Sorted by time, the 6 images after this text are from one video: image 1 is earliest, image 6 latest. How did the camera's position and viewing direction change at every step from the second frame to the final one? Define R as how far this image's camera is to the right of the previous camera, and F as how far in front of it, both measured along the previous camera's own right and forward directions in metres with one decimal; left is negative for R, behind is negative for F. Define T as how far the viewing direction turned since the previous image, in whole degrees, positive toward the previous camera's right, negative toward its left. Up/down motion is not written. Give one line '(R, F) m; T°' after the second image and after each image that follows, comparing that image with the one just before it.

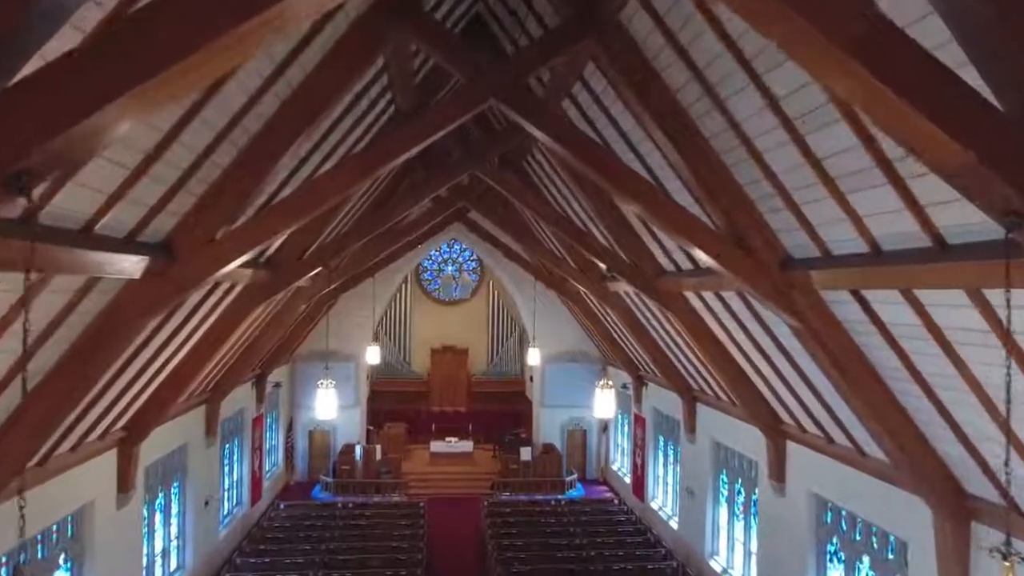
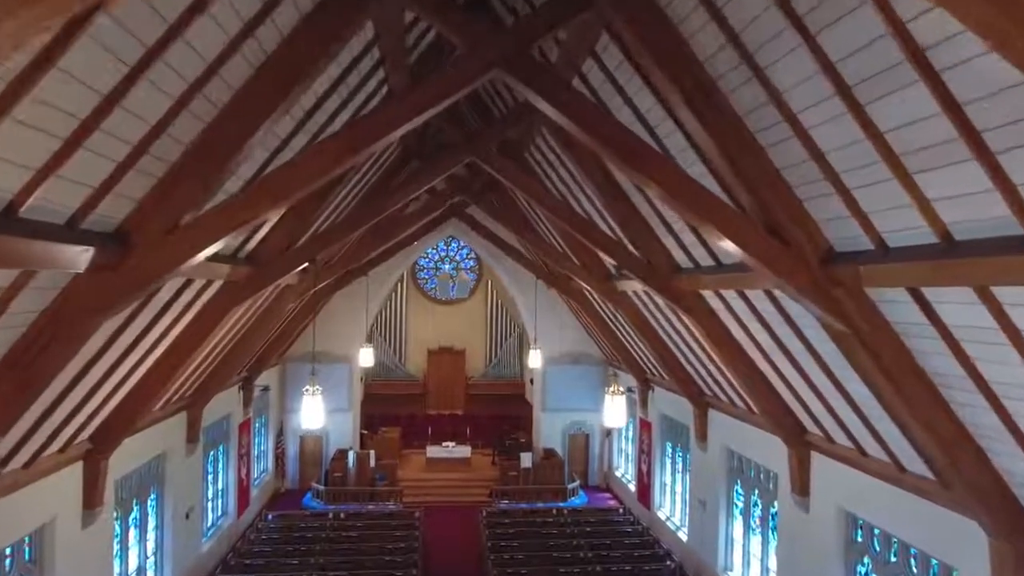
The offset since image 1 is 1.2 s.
(-0.1, +0.7) m; 0°
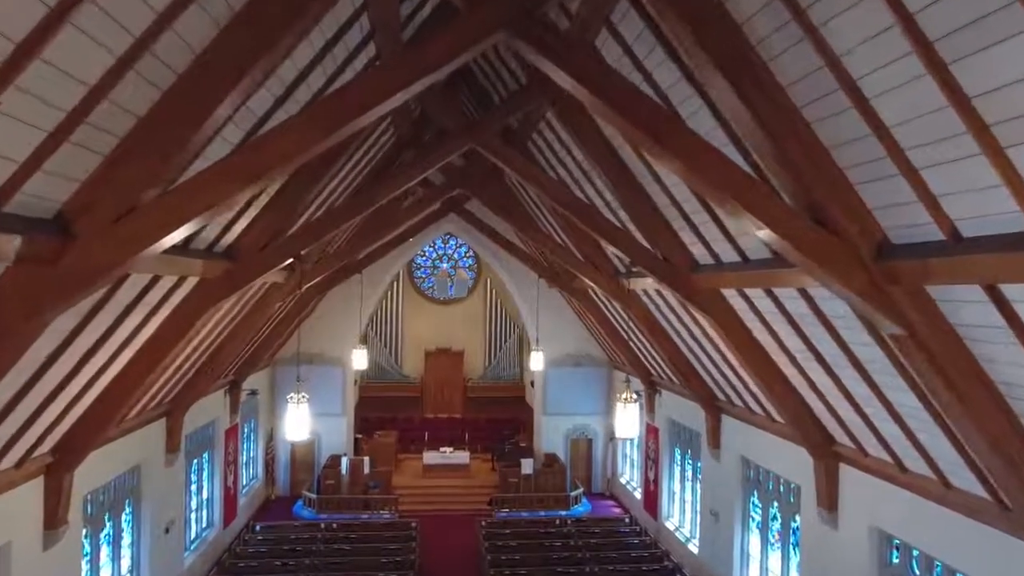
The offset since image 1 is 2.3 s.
(-0.1, +0.7) m; 0°
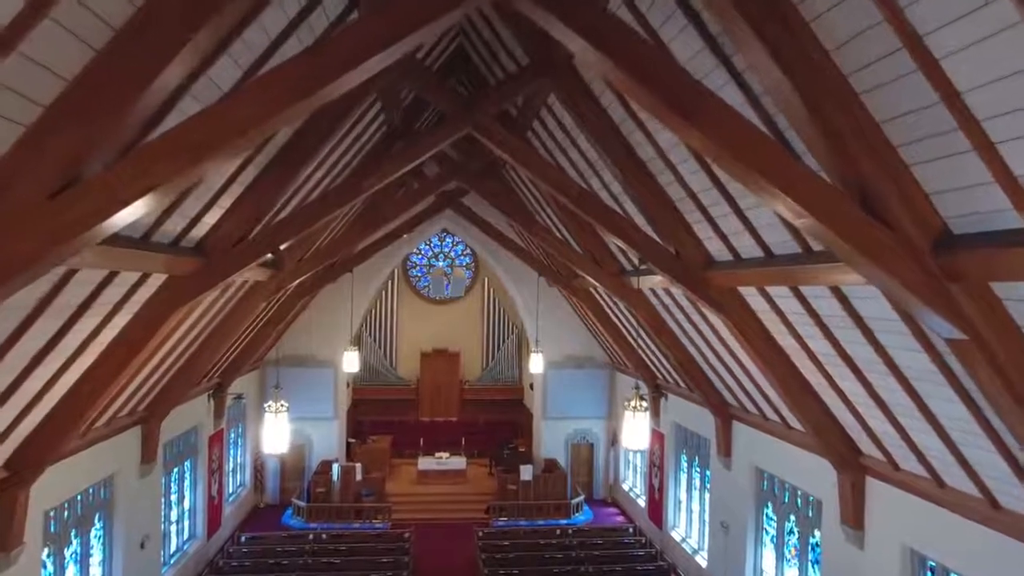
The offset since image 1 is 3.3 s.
(0.0, +0.6) m; 0°
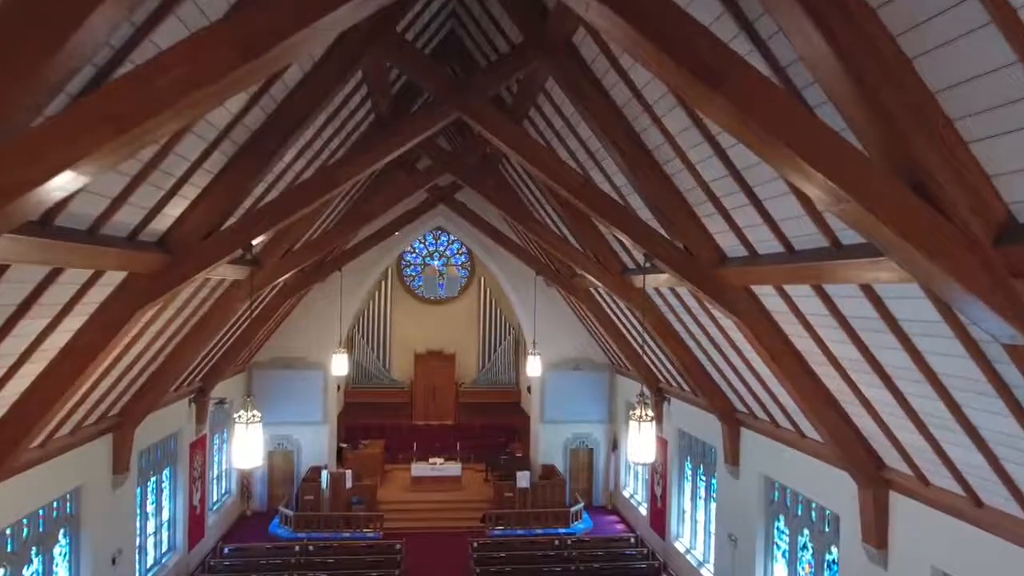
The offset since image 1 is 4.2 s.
(0.0, +0.6) m; 0°
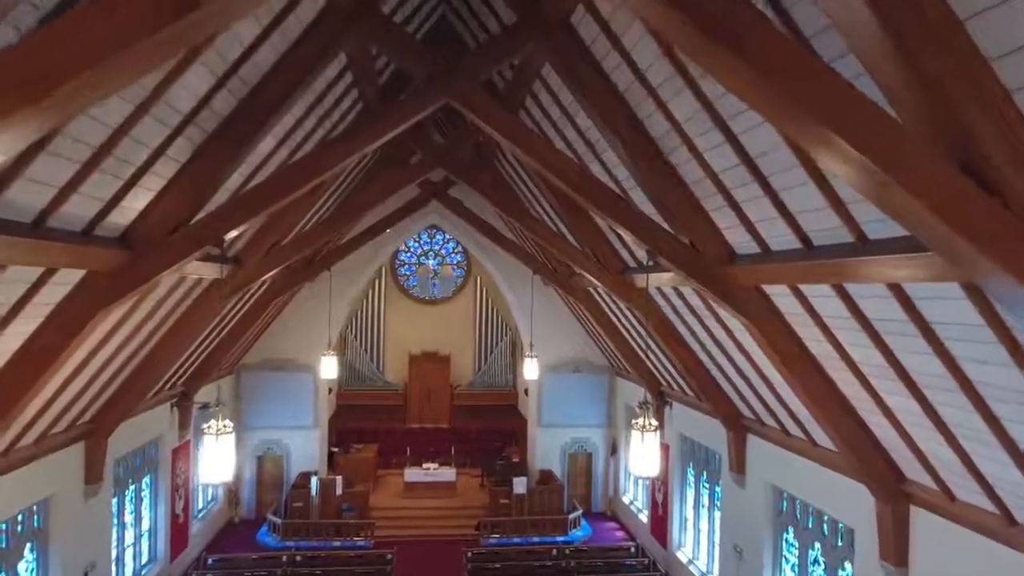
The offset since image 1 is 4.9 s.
(0.0, +0.5) m; 0°
